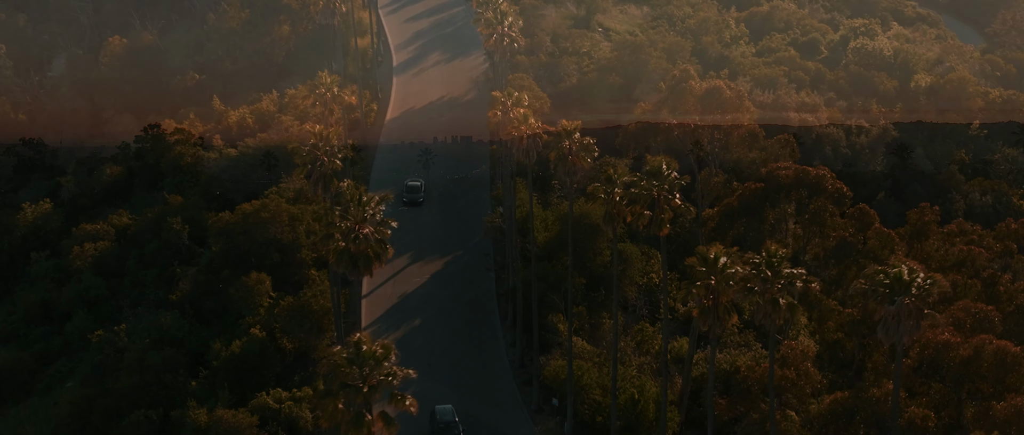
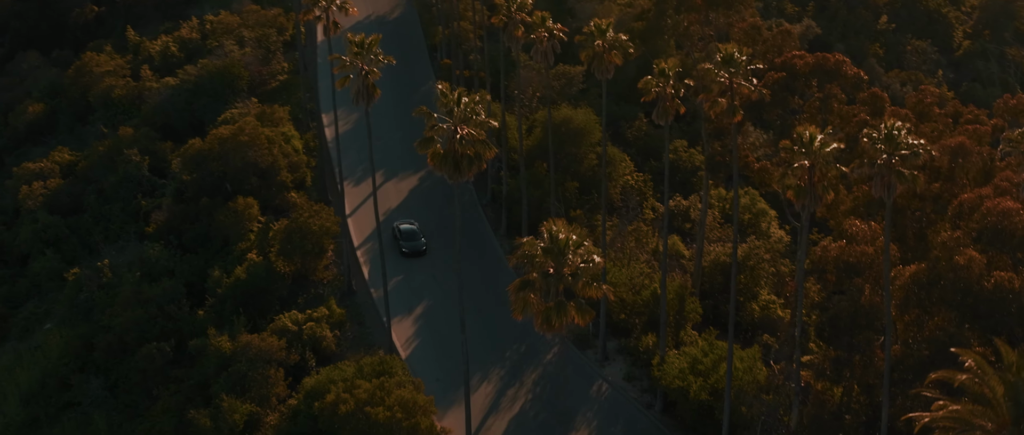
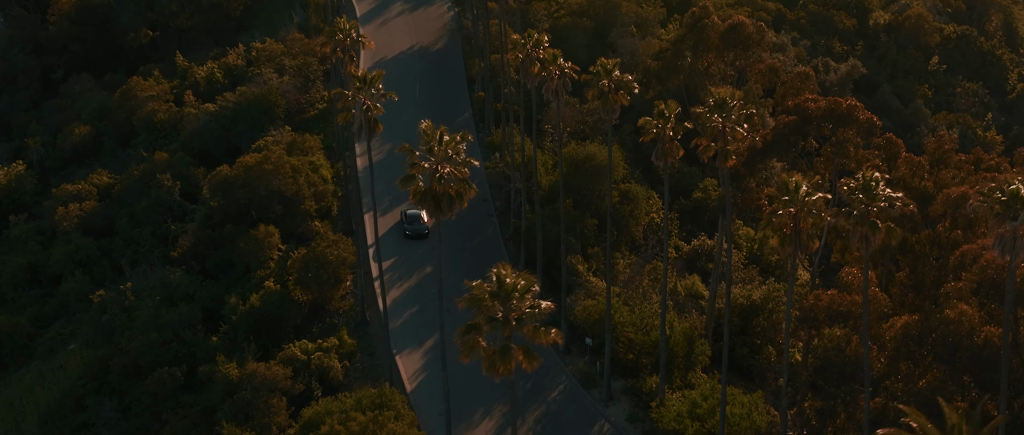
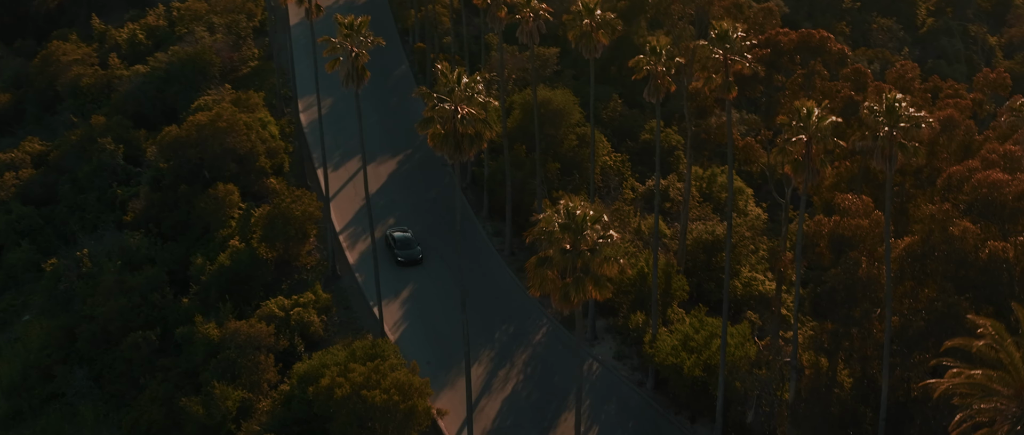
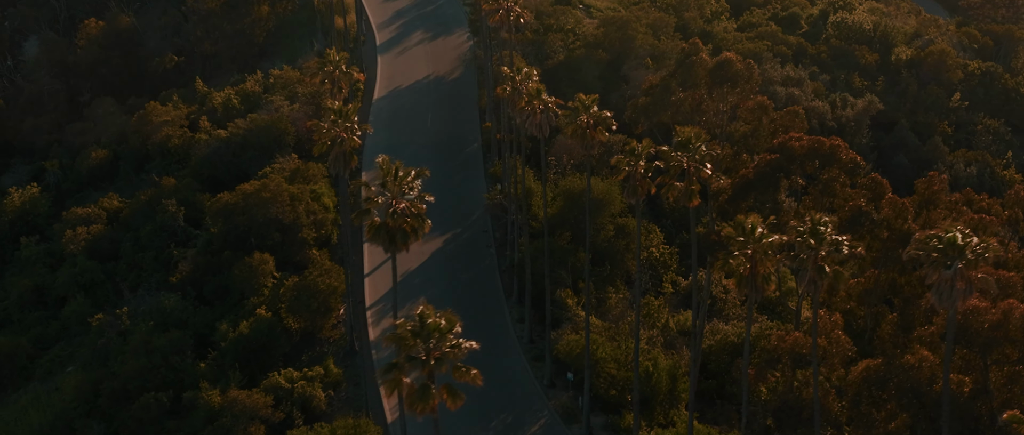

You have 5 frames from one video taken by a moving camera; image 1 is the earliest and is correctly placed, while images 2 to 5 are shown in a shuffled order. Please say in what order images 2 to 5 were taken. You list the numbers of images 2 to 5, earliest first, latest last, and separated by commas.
5, 3, 2, 4
